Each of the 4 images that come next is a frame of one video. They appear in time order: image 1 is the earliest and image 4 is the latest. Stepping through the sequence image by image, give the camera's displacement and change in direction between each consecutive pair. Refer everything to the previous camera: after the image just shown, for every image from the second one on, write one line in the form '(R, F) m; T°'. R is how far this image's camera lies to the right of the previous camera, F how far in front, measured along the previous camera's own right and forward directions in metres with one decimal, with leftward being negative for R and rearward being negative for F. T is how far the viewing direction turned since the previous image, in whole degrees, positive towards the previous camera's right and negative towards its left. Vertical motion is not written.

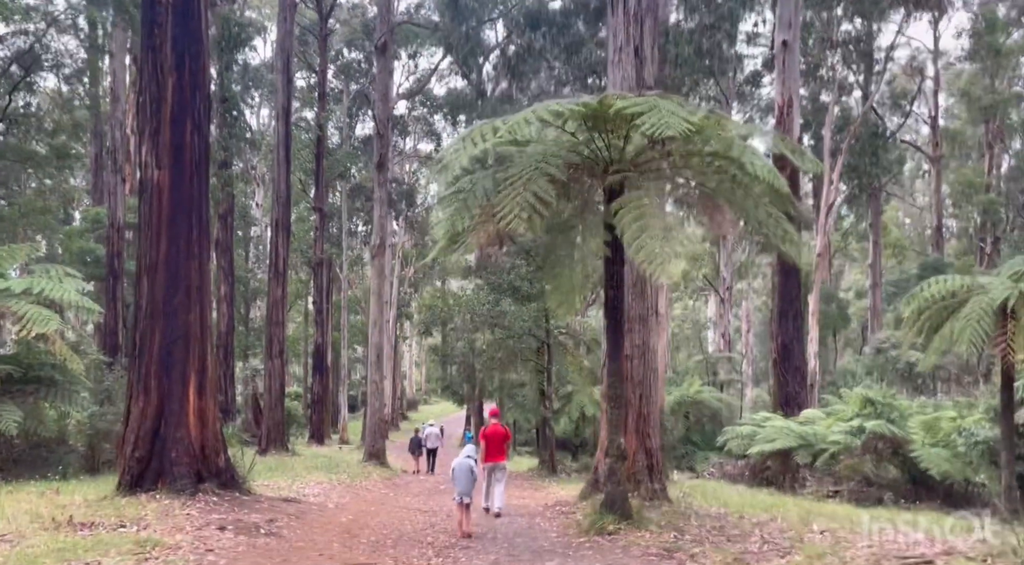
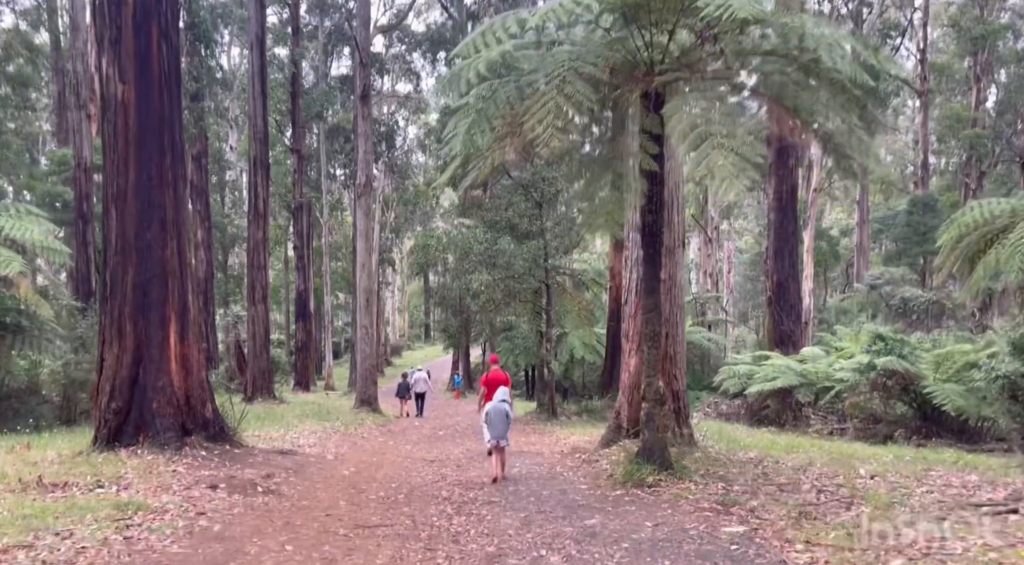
(-0.4, +1.2) m; +1°
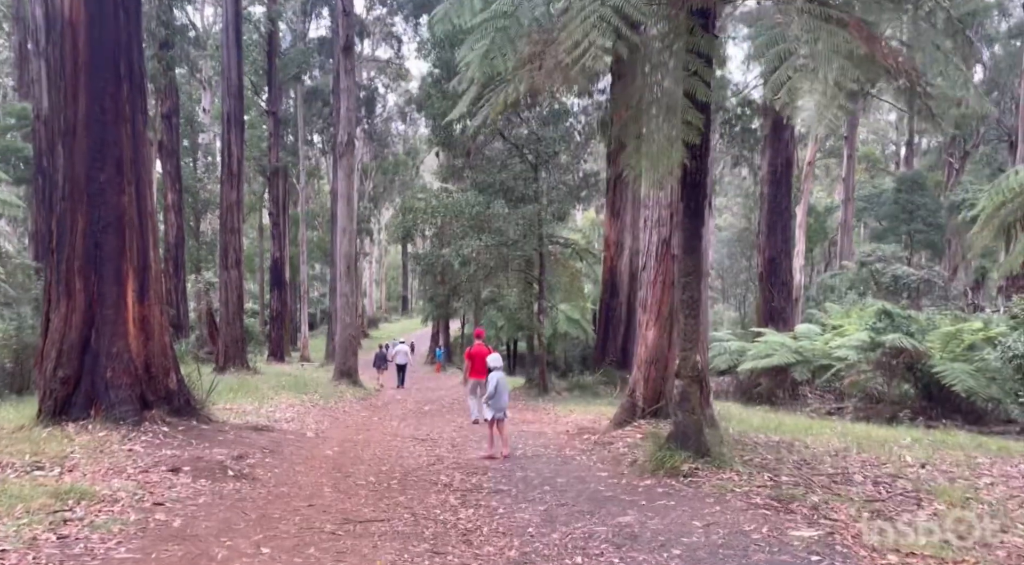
(-0.3, +1.3) m; +1°
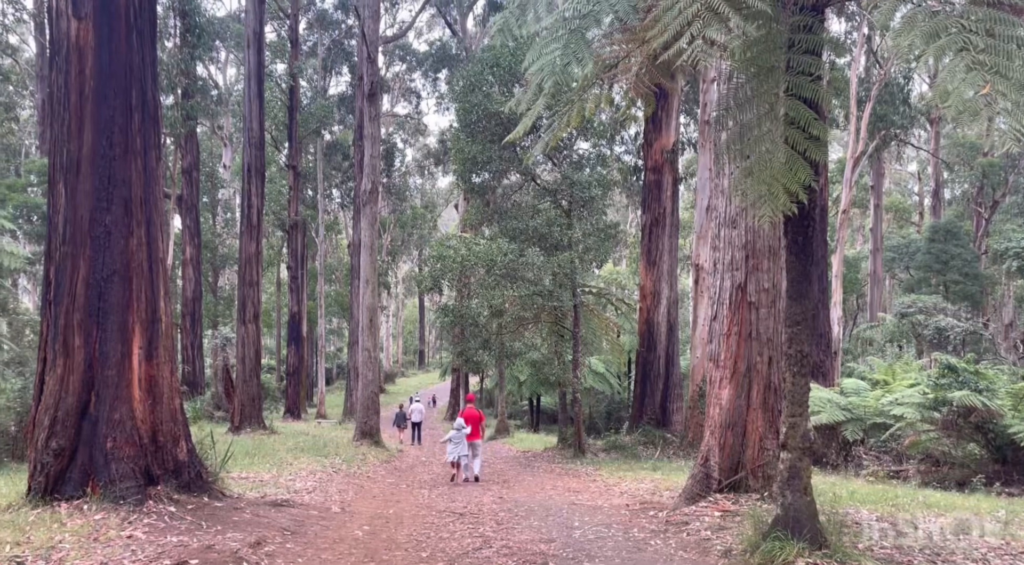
(-0.4, +1.2) m; -1°
